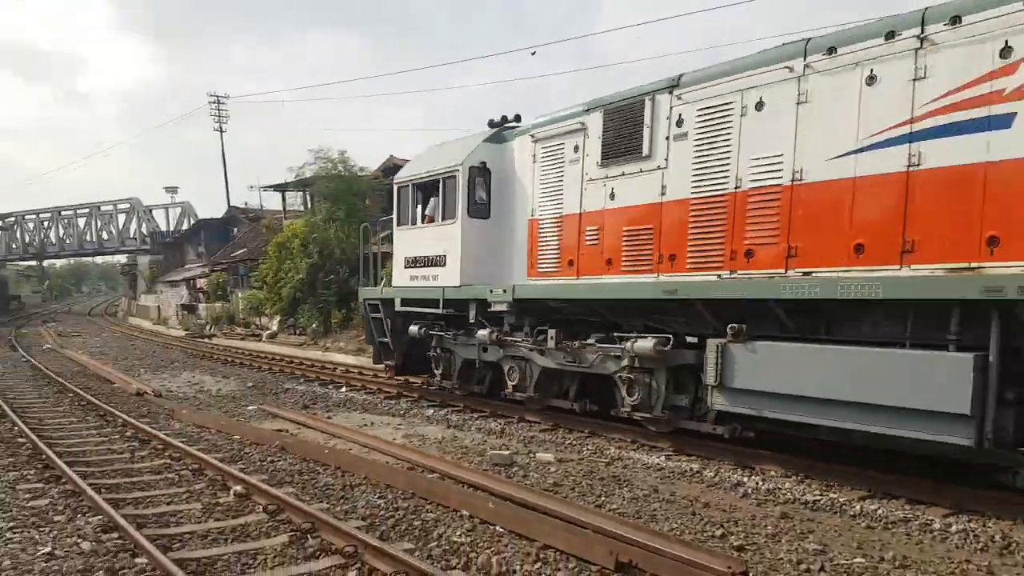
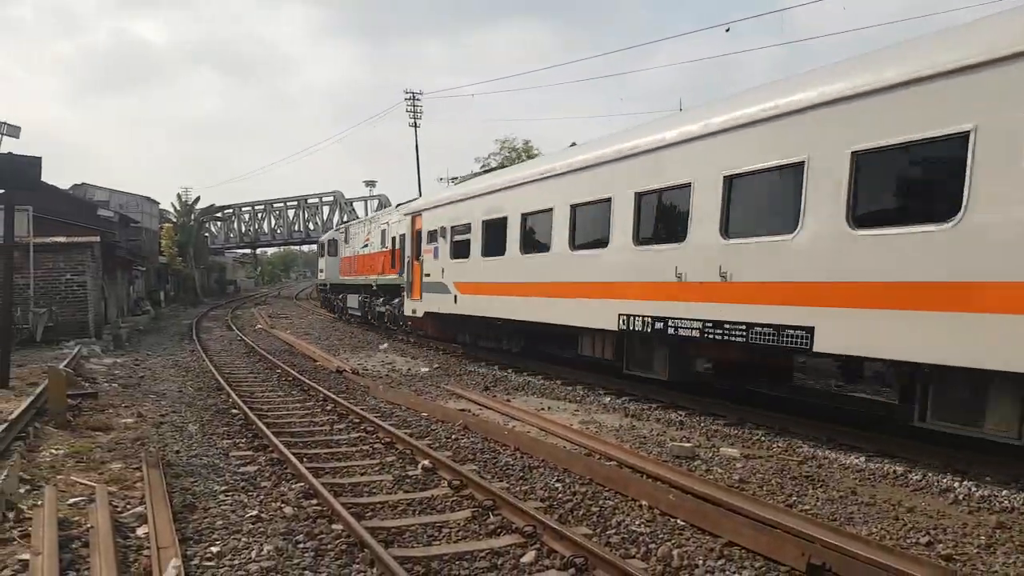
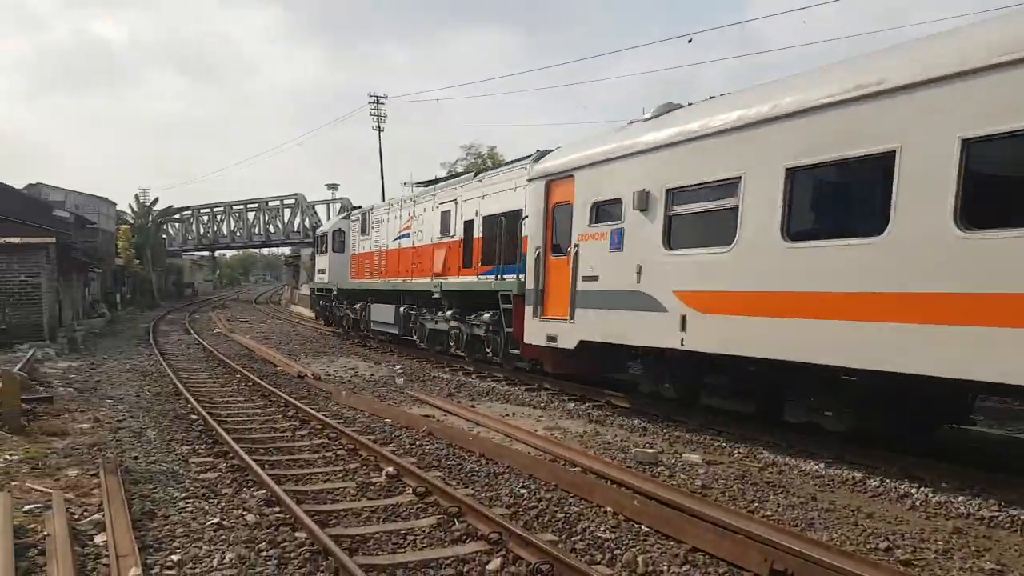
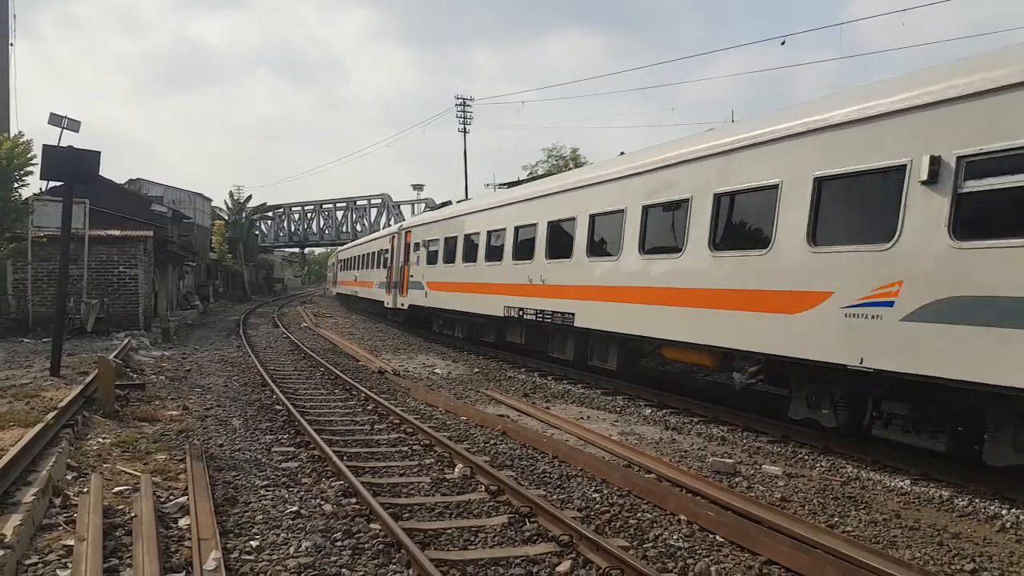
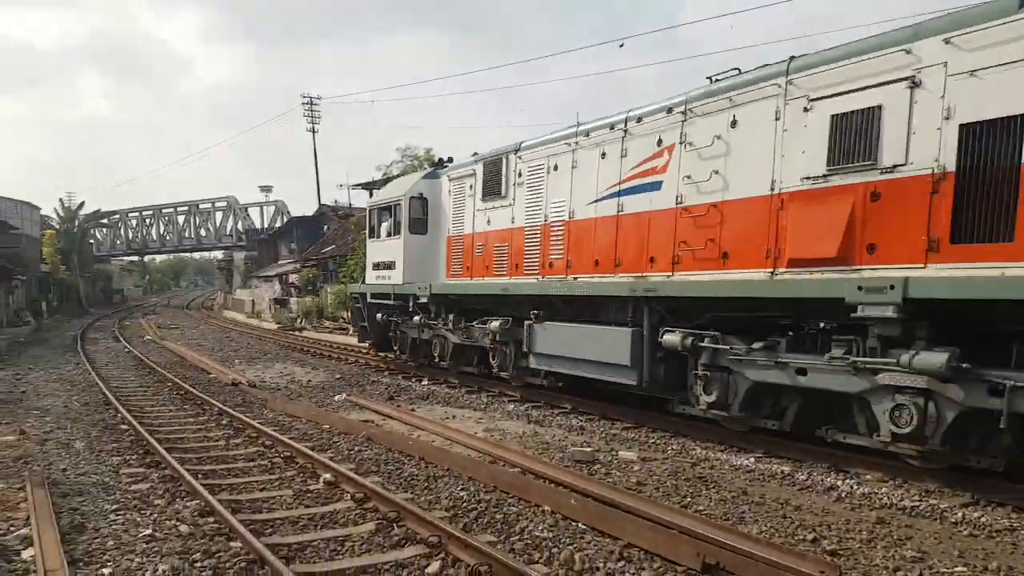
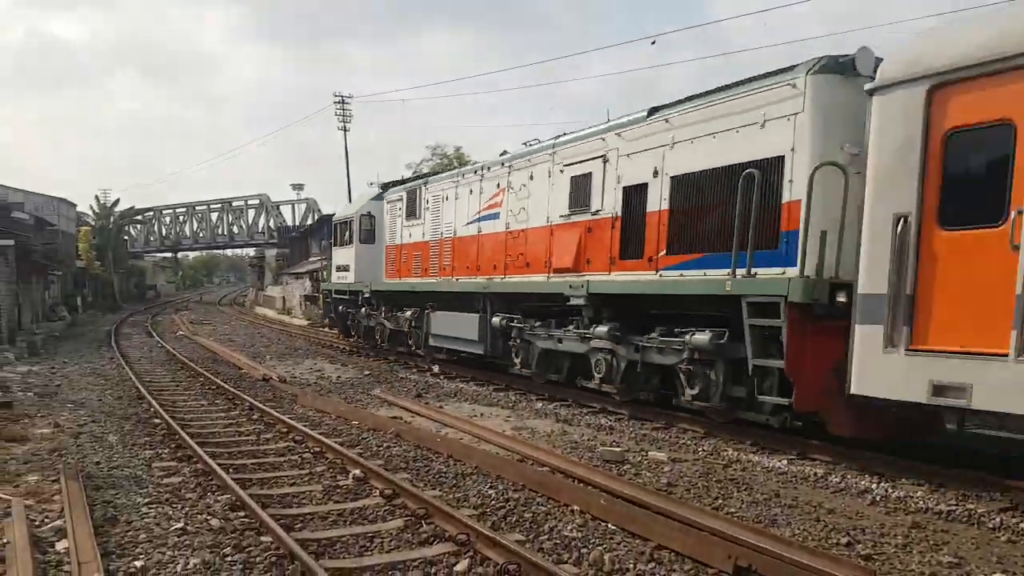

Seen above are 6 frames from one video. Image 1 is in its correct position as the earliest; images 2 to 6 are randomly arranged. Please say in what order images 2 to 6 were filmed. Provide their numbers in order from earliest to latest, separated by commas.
5, 6, 3, 2, 4
